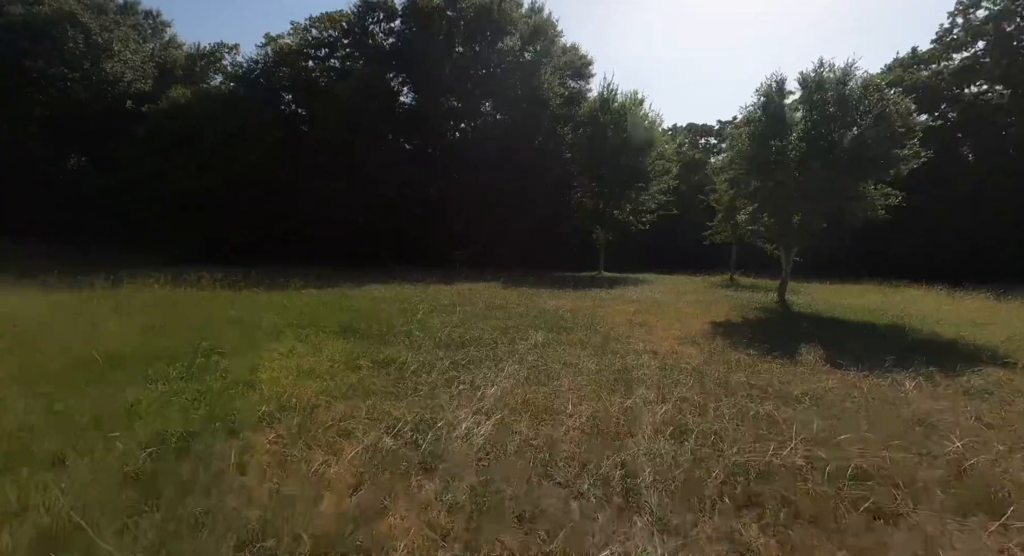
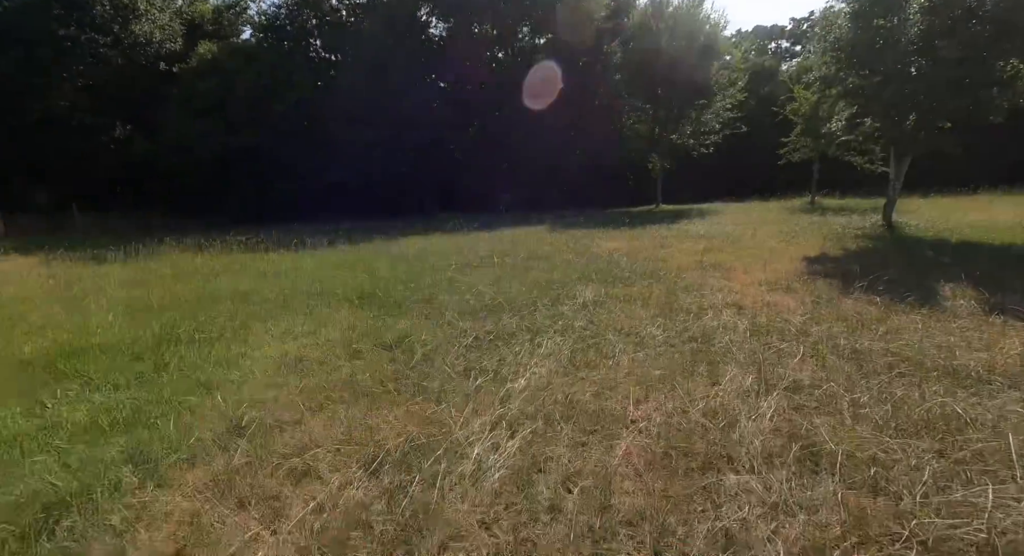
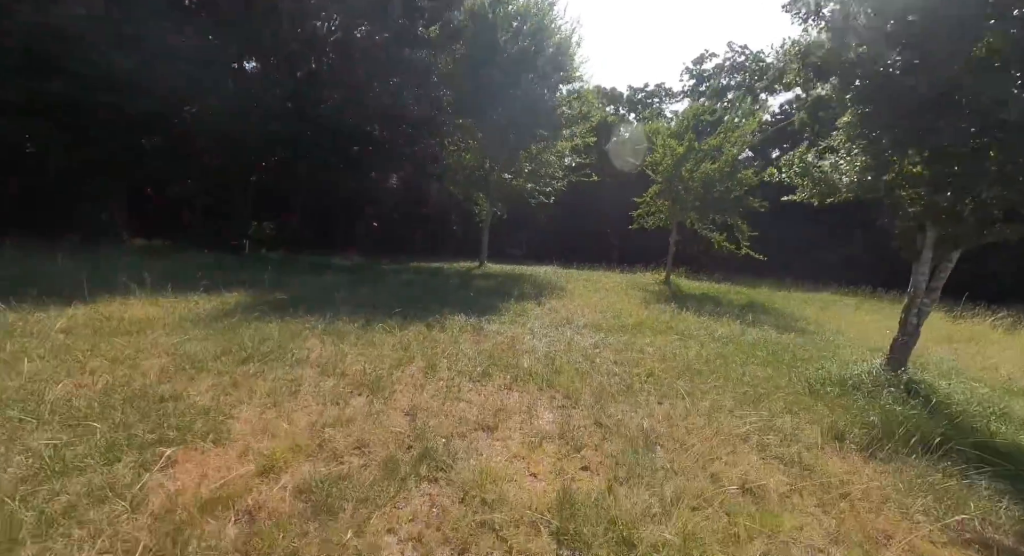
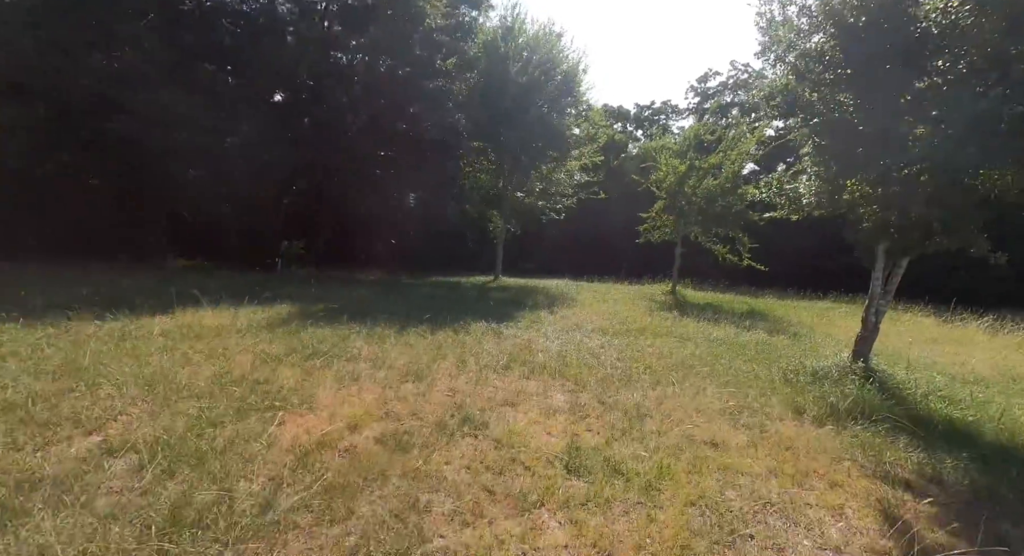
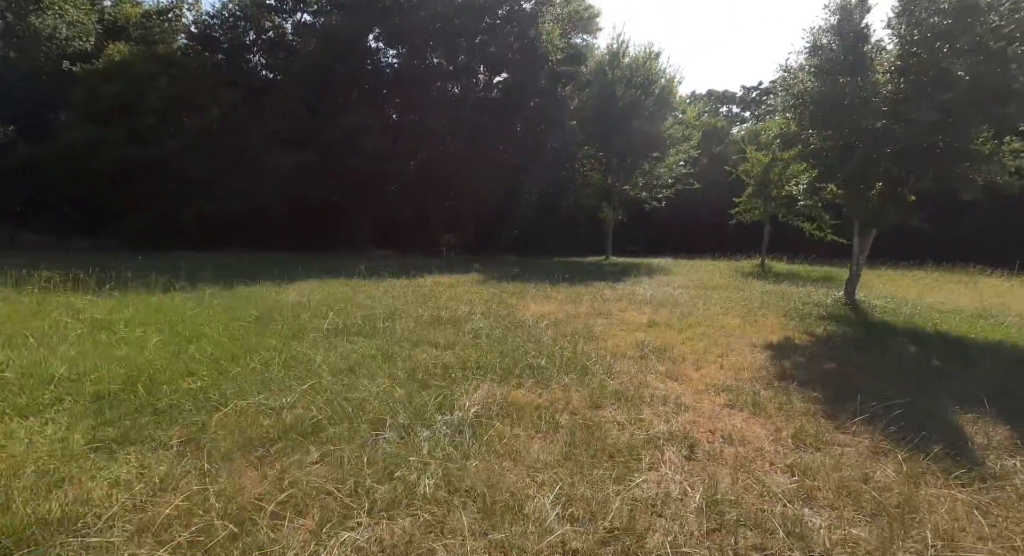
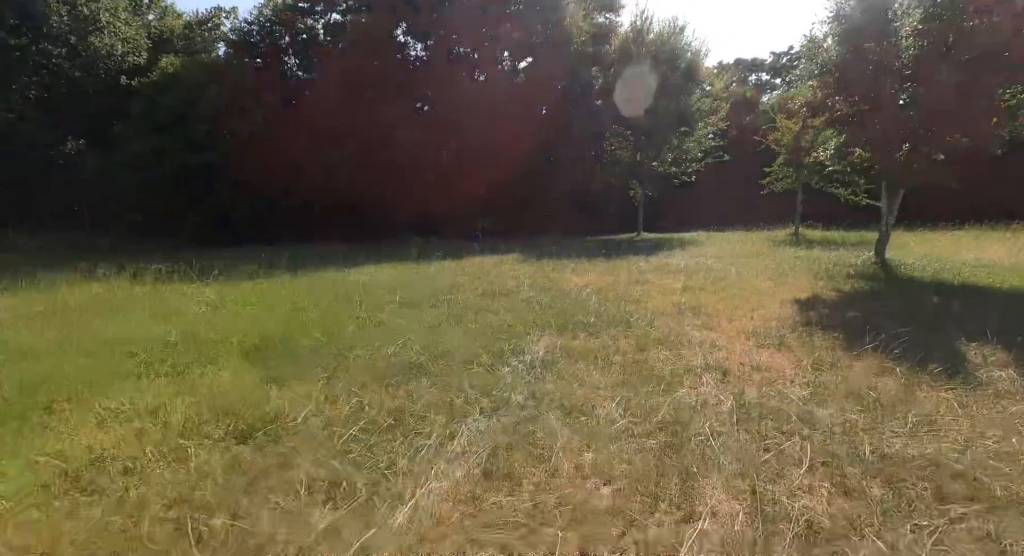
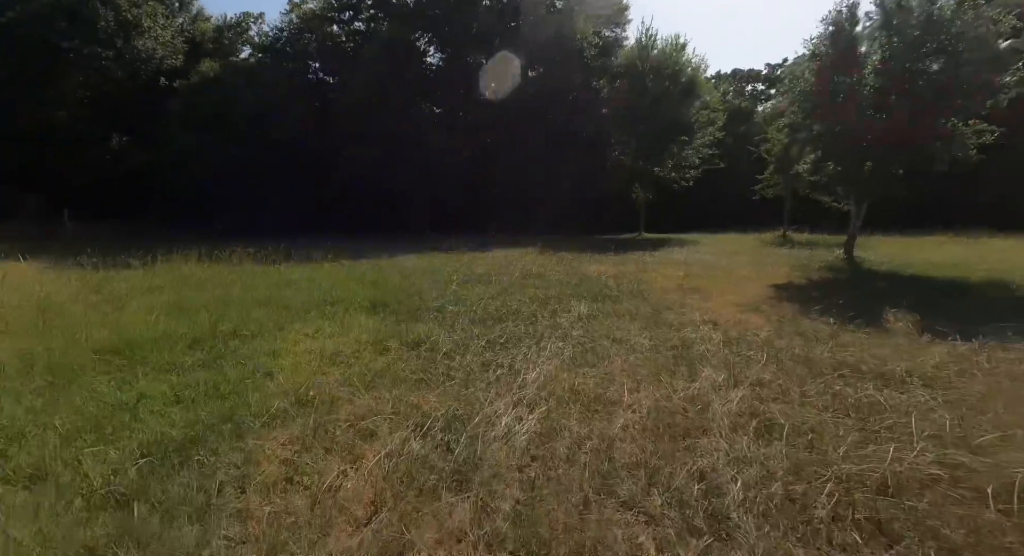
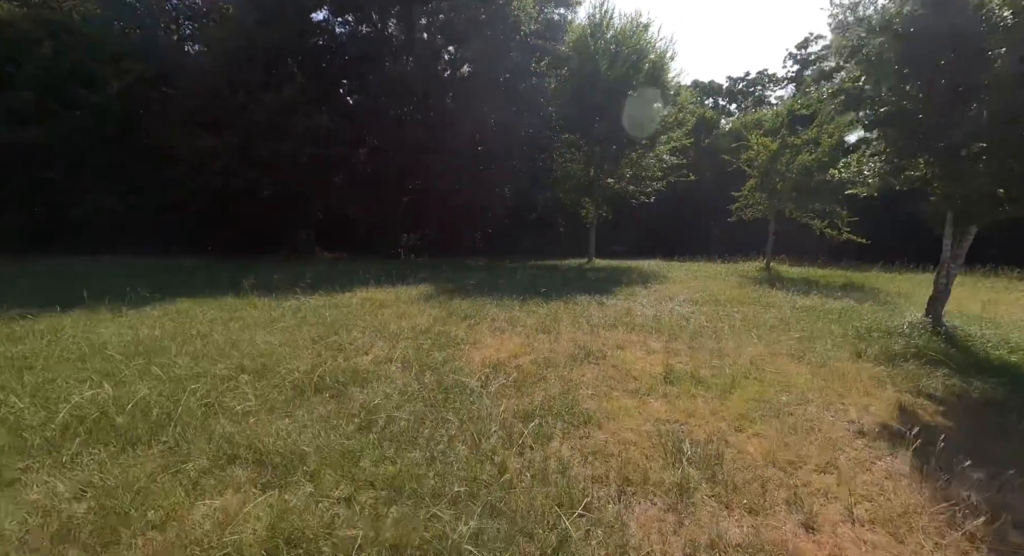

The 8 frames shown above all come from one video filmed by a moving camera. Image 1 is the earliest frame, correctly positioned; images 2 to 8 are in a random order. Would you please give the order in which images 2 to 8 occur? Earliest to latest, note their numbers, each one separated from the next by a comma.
7, 2, 6, 5, 8, 4, 3
